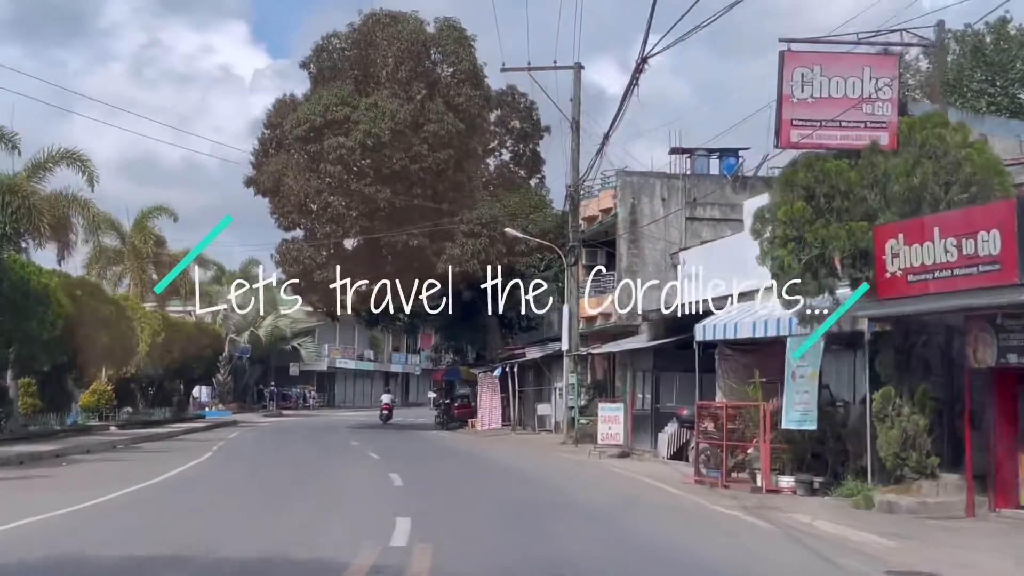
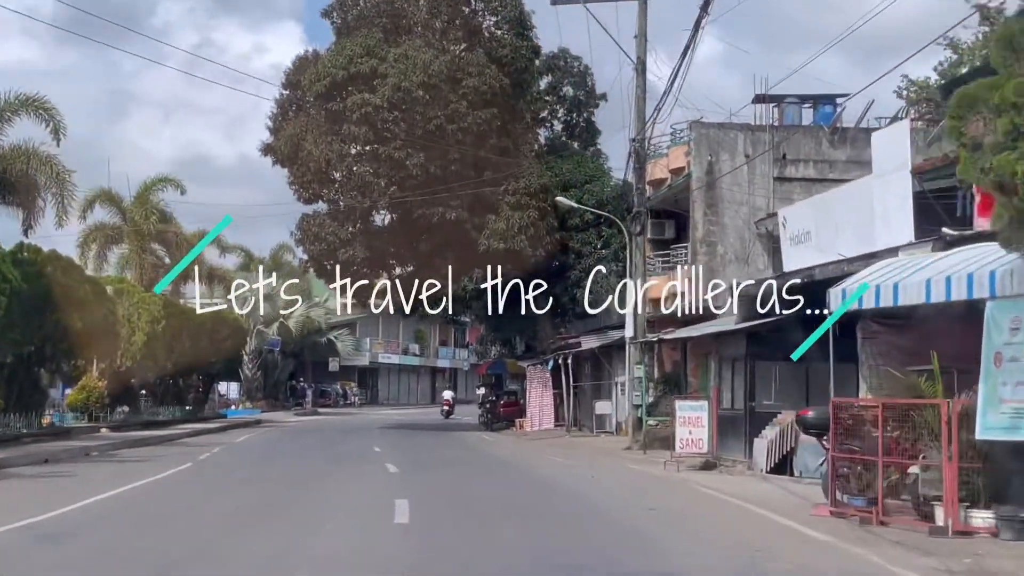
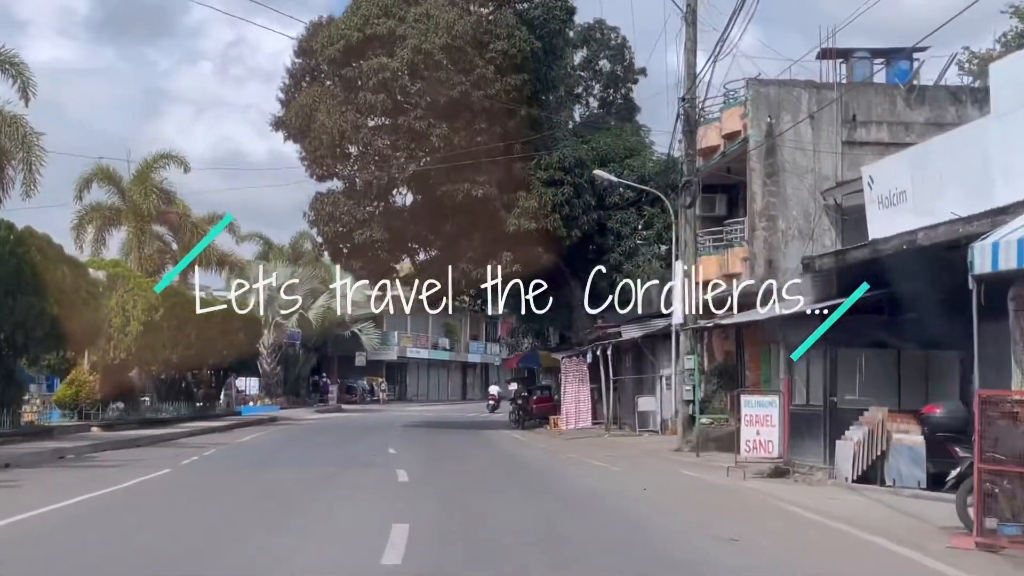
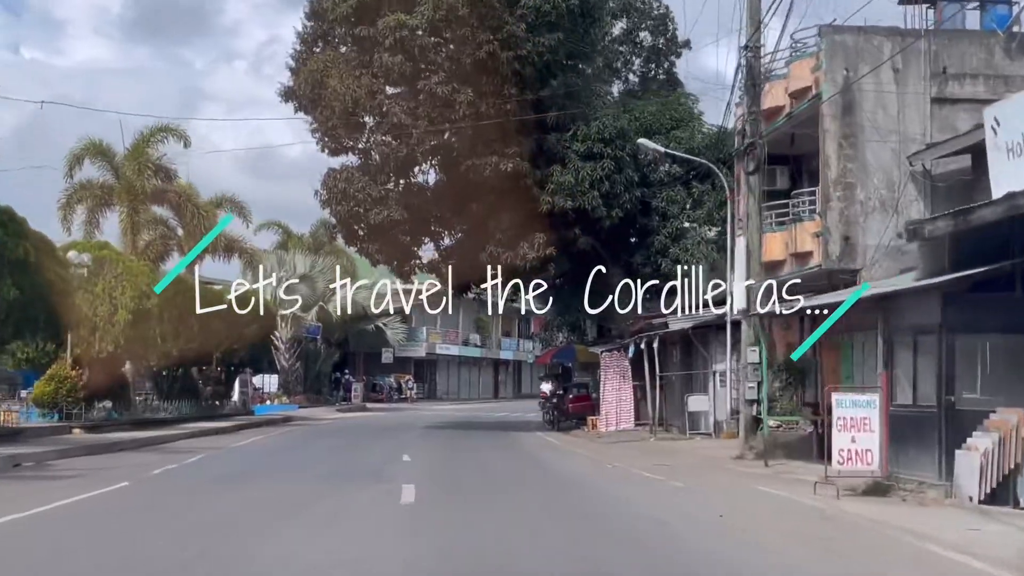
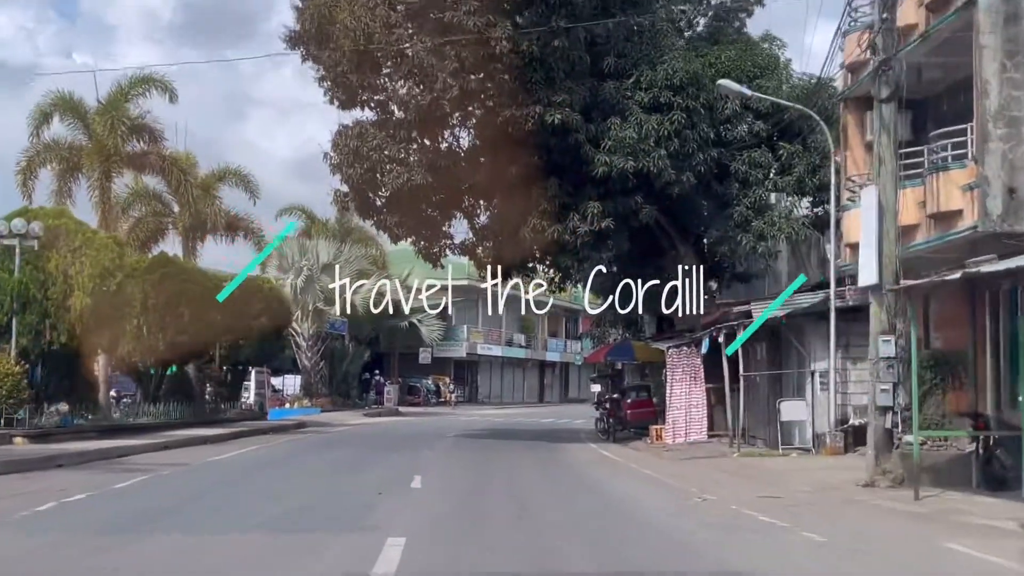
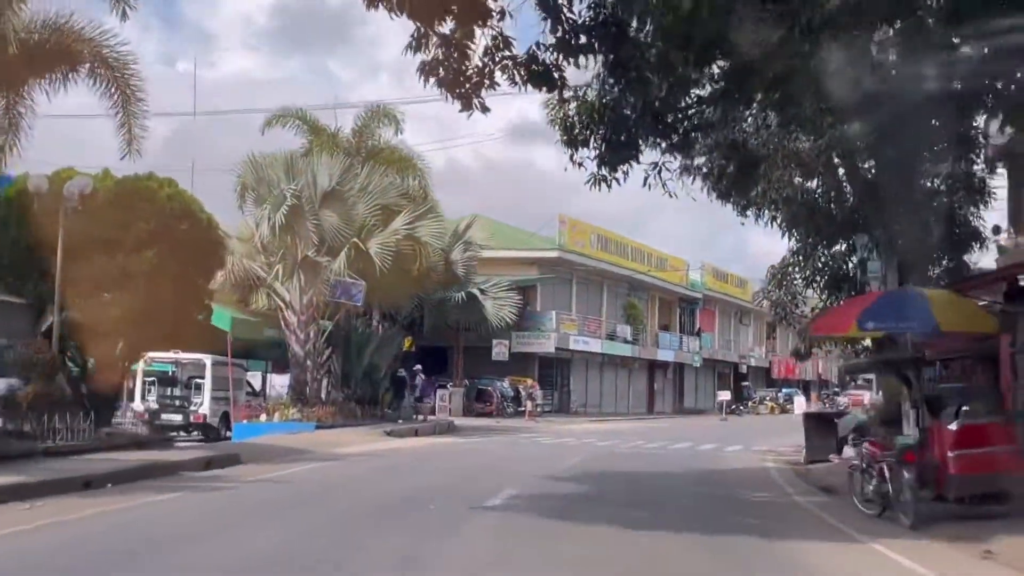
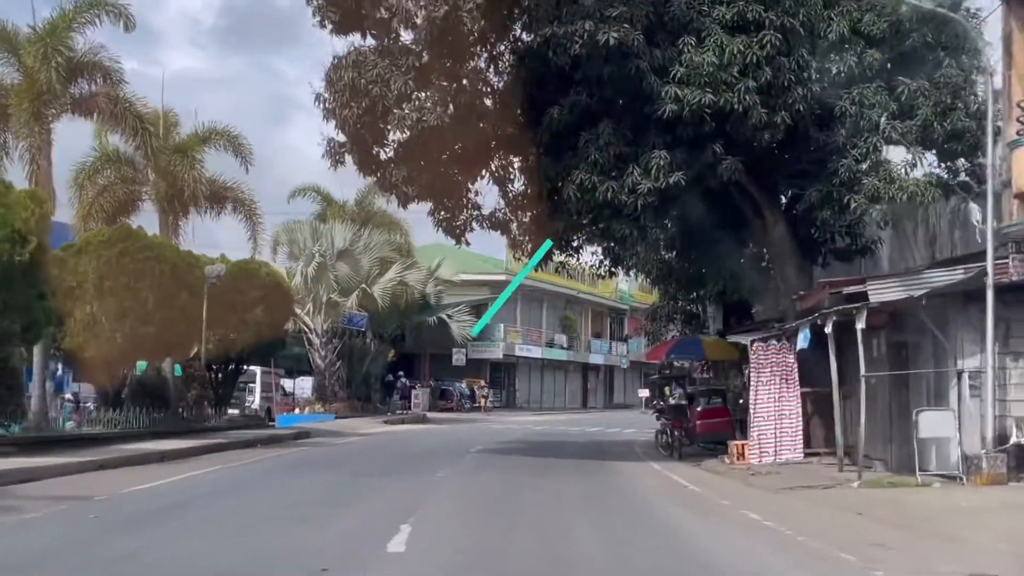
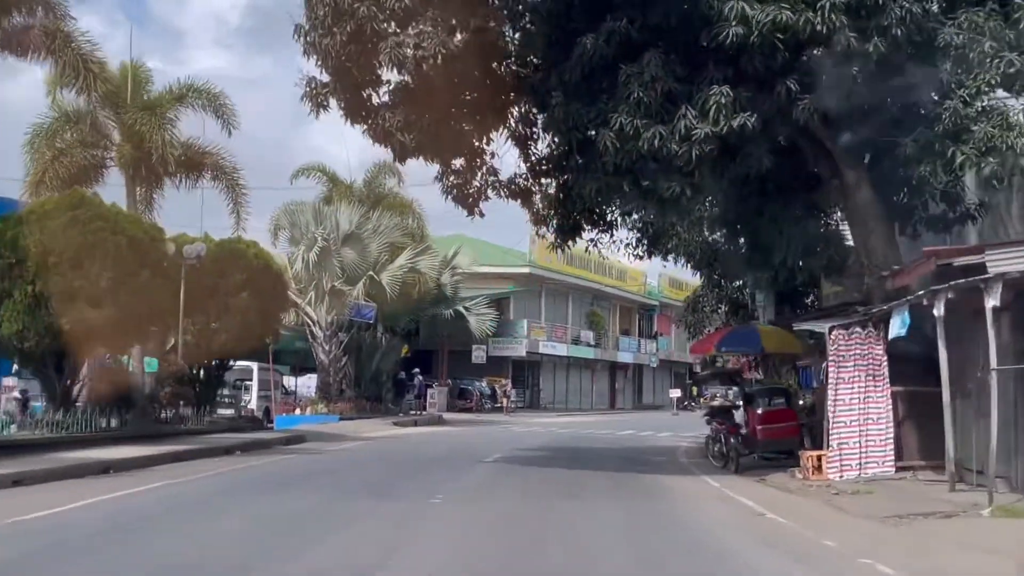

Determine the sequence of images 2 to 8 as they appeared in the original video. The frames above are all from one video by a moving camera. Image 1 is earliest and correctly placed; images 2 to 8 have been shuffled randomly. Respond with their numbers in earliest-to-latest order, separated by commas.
2, 3, 4, 5, 7, 8, 6
